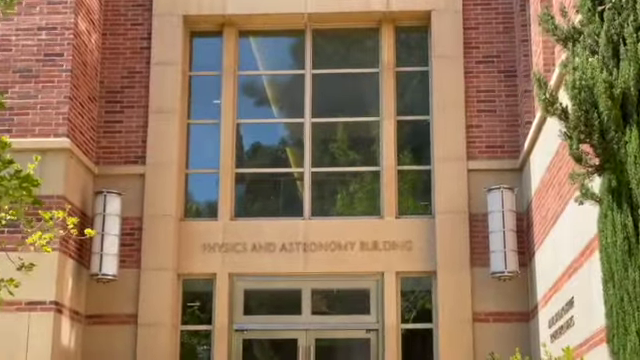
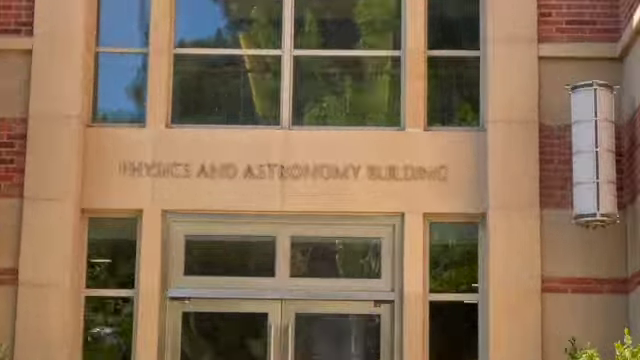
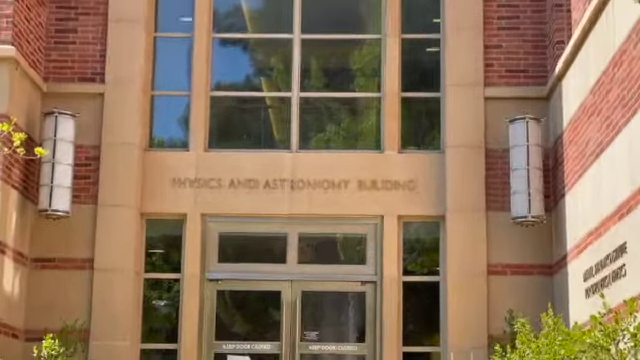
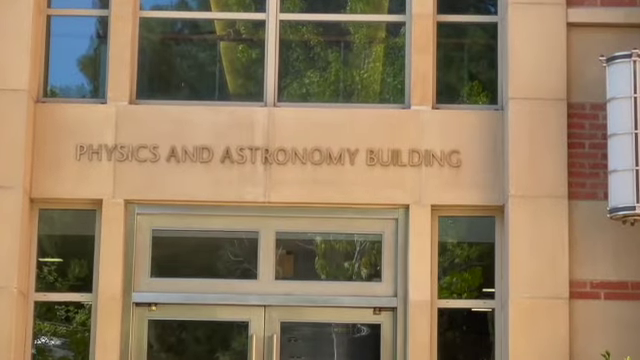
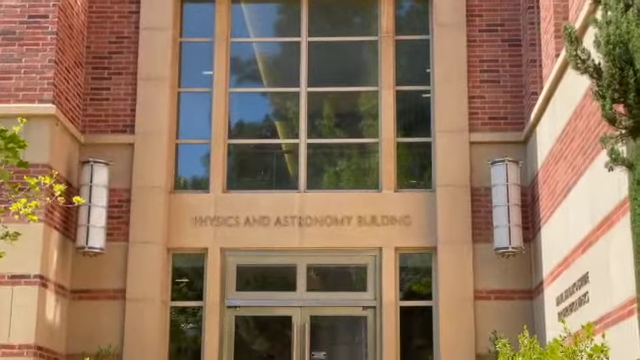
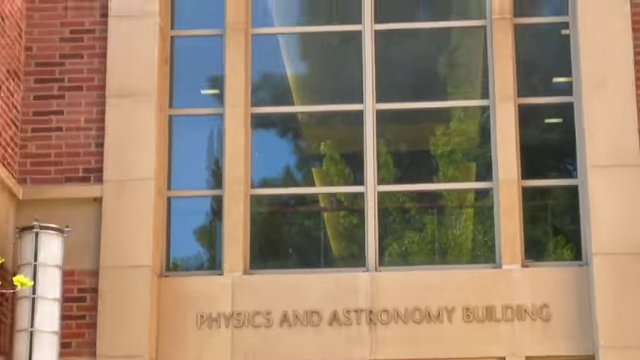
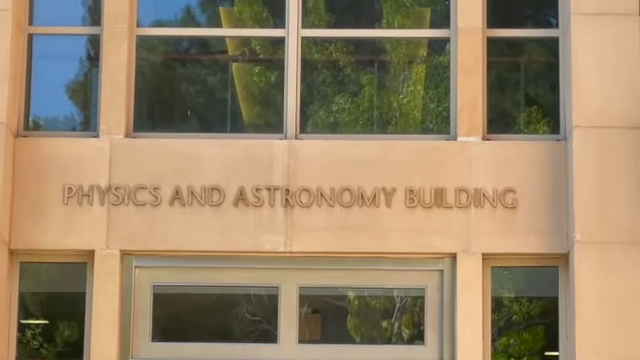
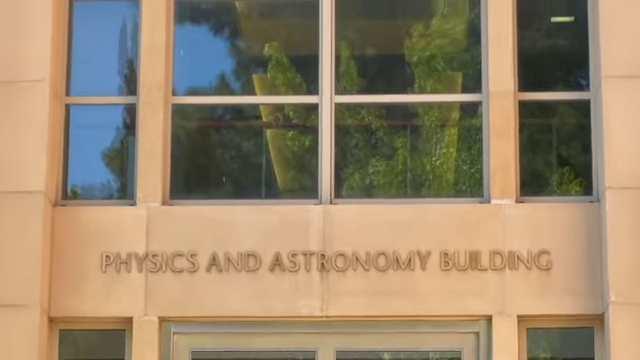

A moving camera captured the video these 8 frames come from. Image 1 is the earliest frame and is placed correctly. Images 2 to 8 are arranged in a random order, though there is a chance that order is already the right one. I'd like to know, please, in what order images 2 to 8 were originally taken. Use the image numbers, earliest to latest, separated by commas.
5, 3, 2, 4, 7, 8, 6
